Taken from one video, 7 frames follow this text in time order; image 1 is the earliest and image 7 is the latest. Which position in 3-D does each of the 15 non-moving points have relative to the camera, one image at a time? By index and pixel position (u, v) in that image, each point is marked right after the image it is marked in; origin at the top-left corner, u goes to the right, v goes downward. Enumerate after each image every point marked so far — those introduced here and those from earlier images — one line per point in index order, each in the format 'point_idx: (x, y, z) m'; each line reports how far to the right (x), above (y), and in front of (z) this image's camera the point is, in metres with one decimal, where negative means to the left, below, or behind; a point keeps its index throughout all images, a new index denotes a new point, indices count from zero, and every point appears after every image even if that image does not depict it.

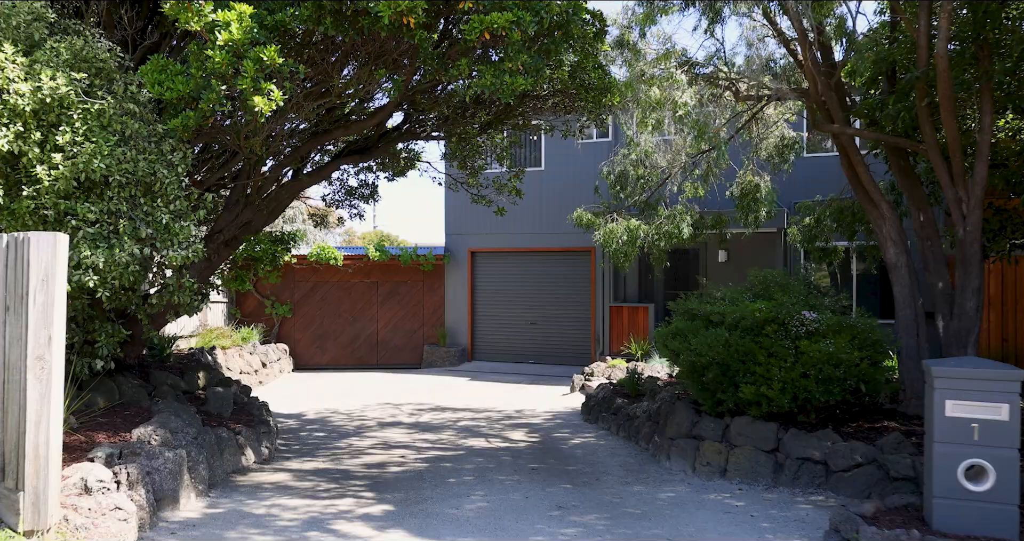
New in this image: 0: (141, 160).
0: (-2.7, +0.8, +5.5) m
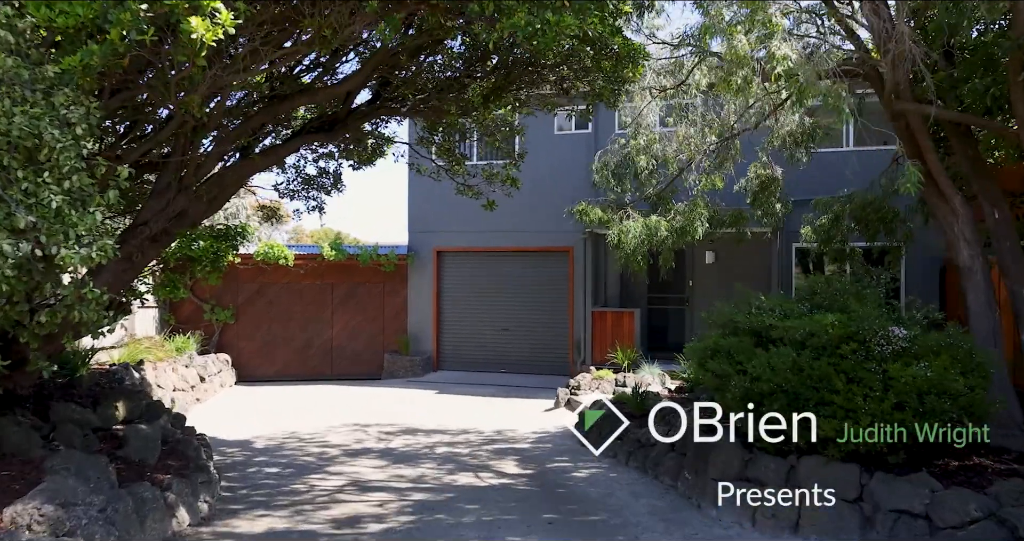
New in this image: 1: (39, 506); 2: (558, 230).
0: (-2.5, +0.8, +3.9) m
1: (-2.4, -1.2, +3.9) m
2: (+0.9, +0.8, +15.7) m
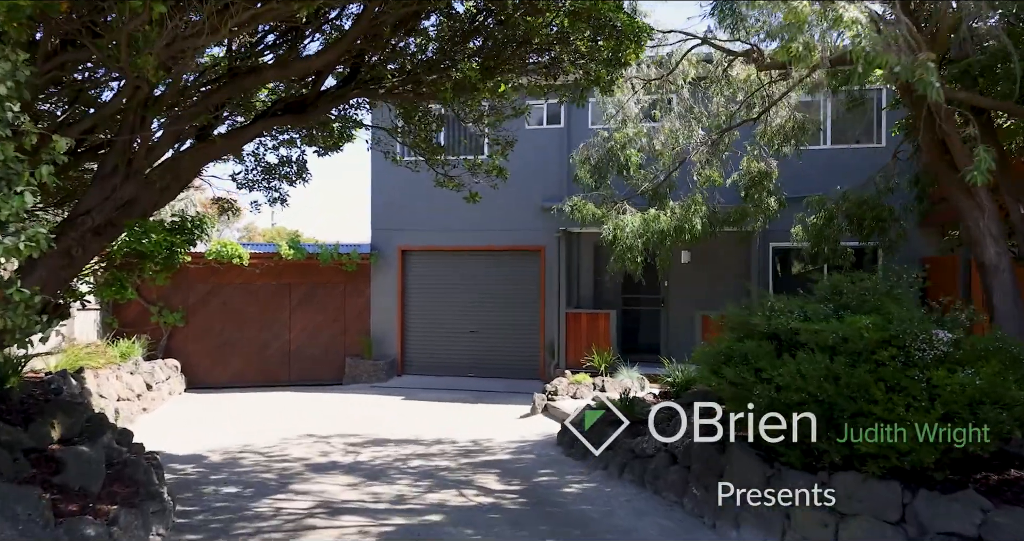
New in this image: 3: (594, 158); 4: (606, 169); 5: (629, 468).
0: (-2.4, +0.8, +3.1) m
1: (-2.3, -1.2, +3.2) m
2: (+0.3, +0.8, +15.1) m
3: (+1.1, +1.5, +10.1) m
4: (+1.2, +1.3, +10.0) m
5: (+1.1, -1.9, +7.4) m
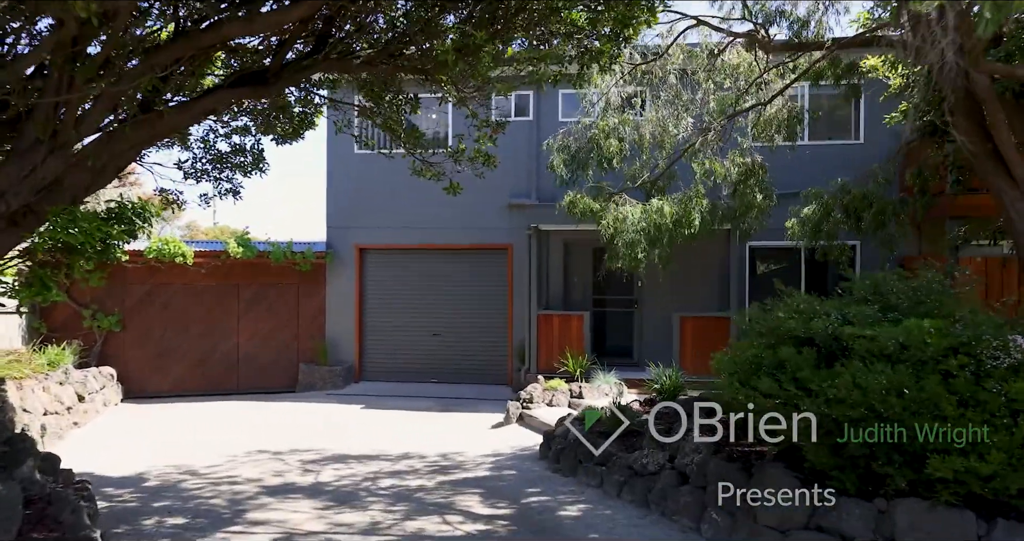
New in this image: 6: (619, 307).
0: (-2.2, +0.8, +2.2) m
1: (-2.1, -1.2, +2.2) m
2: (-0.3, +0.8, +14.4) m
3: (+0.8, +1.5, +9.4) m
4: (+0.9, +1.3, +9.3) m
5: (+1.0, -1.9, +6.7) m
6: (+2.0, -0.7, +14.3) m
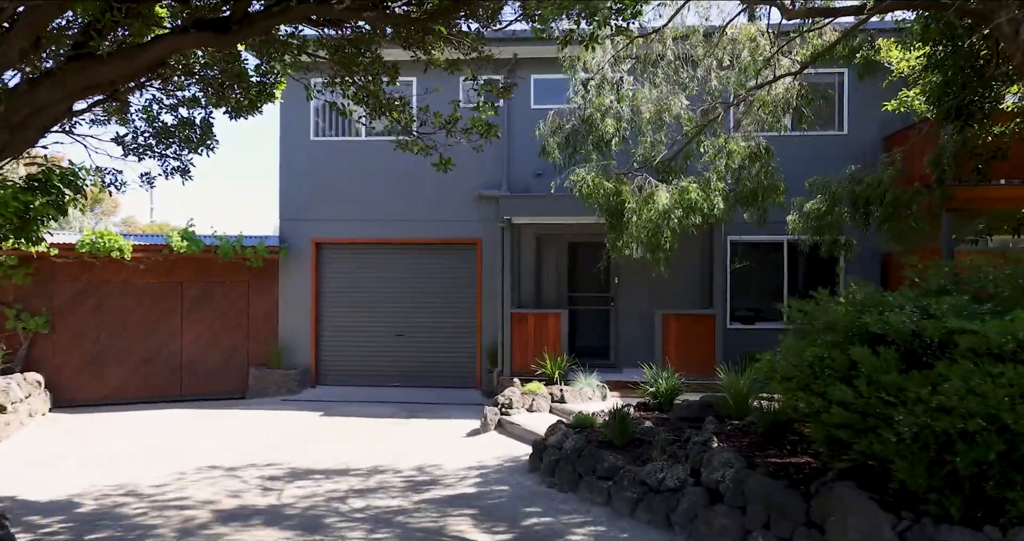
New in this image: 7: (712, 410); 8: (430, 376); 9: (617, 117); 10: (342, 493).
0: (-1.8, +0.9, +1.2) m
1: (-1.8, -1.1, +1.2) m
2: (-0.8, +0.9, +13.5) m
3: (+0.6, +1.6, +8.6) m
4: (+0.8, +1.4, +8.5) m
5: (+1.0, -1.8, +5.9) m
6: (+1.5, -0.6, +13.6) m
7: (+2.0, -1.4, +7.8) m
8: (-1.4, -1.9, +13.7) m
9: (+1.2, +1.7, +8.4) m
10: (-1.6, -2.2, +7.4) m
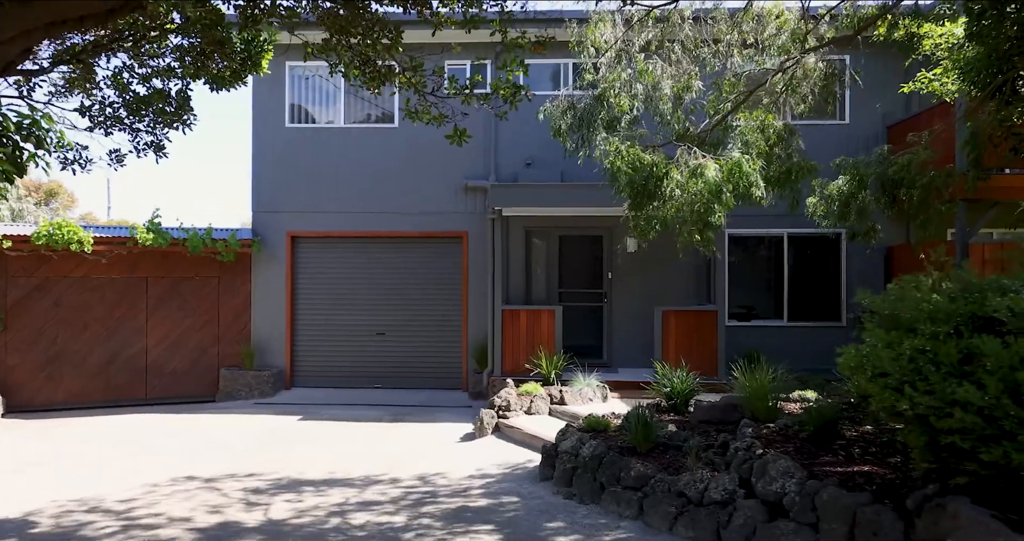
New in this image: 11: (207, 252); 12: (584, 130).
0: (-1.4, +1.0, +0.4) m
1: (-1.4, -1.0, +0.5) m
2: (-1.0, +1.0, +12.7) m
3: (+0.7, +1.7, +7.9) m
4: (+0.8, +1.5, +7.9) m
5: (+1.2, -1.7, +5.3) m
6: (+1.3, -0.5, +13.0) m
7: (+2.1, -1.3, +7.2) m
8: (-1.6, -1.8, +12.9) m
9: (+1.2, +1.8, +7.8) m
10: (-1.5, -2.1, +6.7) m
11: (-4.9, +0.3, +12.4) m
12: (+0.8, +1.4, +7.9) m
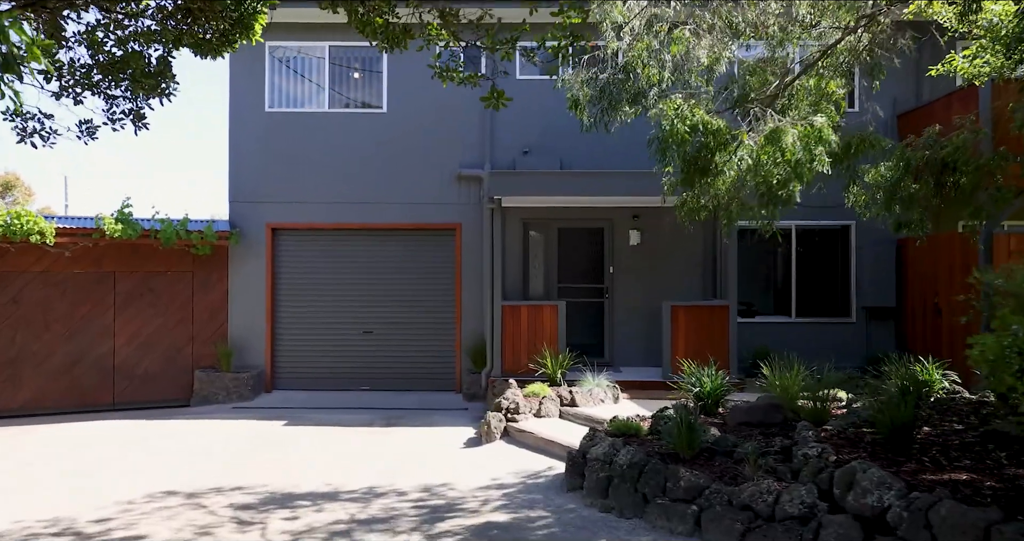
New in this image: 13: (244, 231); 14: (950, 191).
0: (-0.9, +1.1, -0.3) m
1: (-0.9, -0.9, -0.3) m
2: (-1.0, +1.1, +12.0) m
3: (+0.9, +1.8, +7.3) m
4: (+1.0, +1.6, +7.2) m
5: (+1.5, -1.6, +4.7) m
6: (+1.3, -0.4, +12.3) m
7: (+2.3, -1.2, +6.6) m
8: (-1.7, -1.7, +12.2) m
9: (+1.4, +1.9, +7.1) m
10: (-1.3, -2.0, +5.9) m
11: (-5.0, +0.4, +11.5) m
12: (+0.9, +1.5, +7.3) m
13: (-4.1, +0.6, +11.9) m
14: (+4.1, +0.8, +7.1) m
